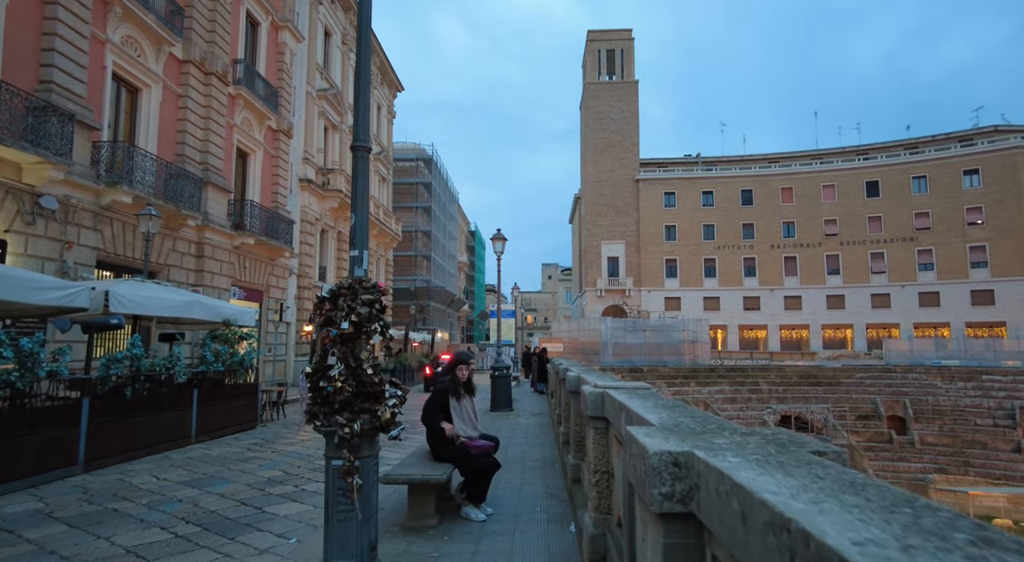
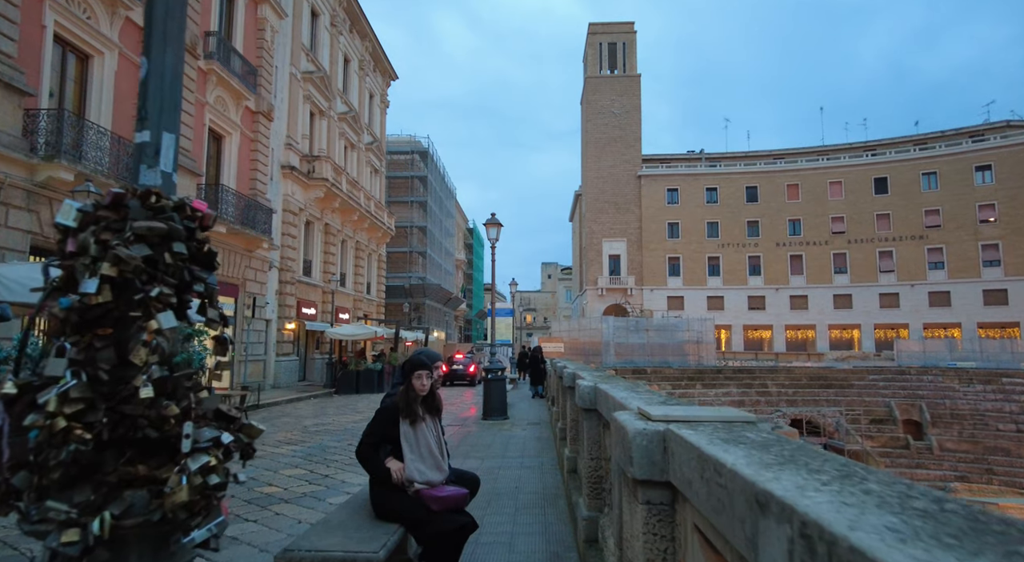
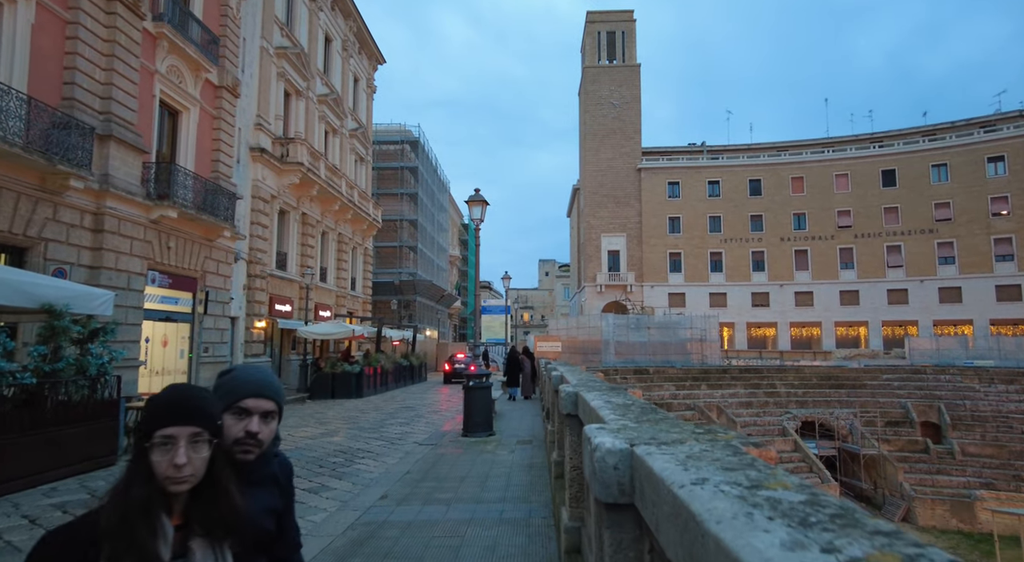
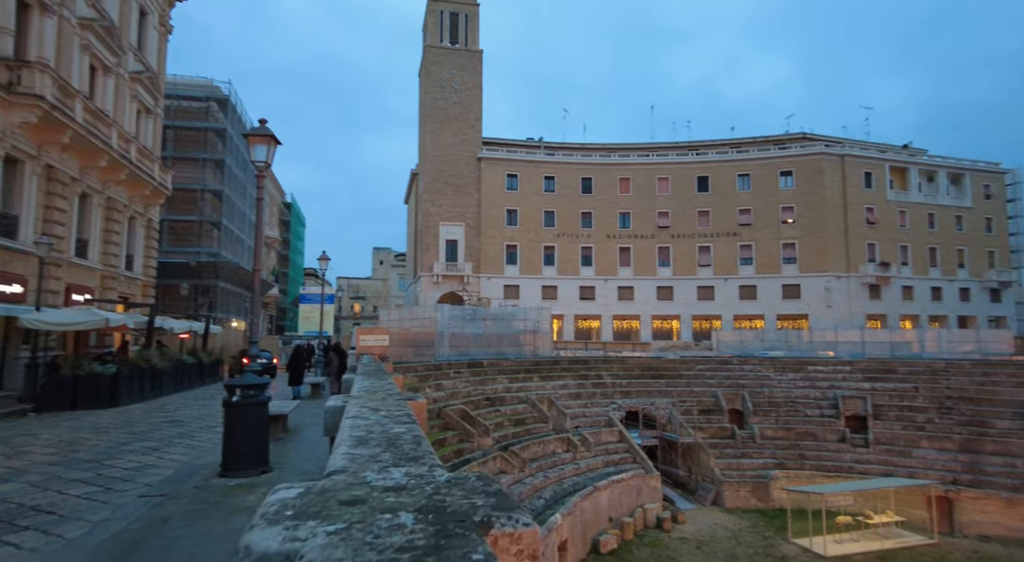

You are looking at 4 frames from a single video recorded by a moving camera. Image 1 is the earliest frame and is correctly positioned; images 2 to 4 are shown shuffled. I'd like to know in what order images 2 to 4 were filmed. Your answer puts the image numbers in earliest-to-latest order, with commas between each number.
2, 3, 4
